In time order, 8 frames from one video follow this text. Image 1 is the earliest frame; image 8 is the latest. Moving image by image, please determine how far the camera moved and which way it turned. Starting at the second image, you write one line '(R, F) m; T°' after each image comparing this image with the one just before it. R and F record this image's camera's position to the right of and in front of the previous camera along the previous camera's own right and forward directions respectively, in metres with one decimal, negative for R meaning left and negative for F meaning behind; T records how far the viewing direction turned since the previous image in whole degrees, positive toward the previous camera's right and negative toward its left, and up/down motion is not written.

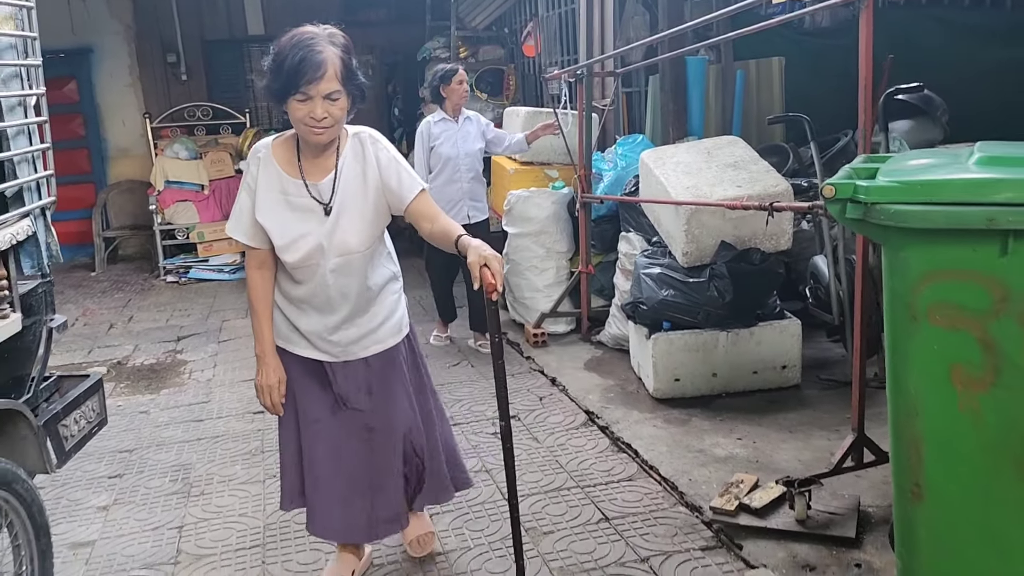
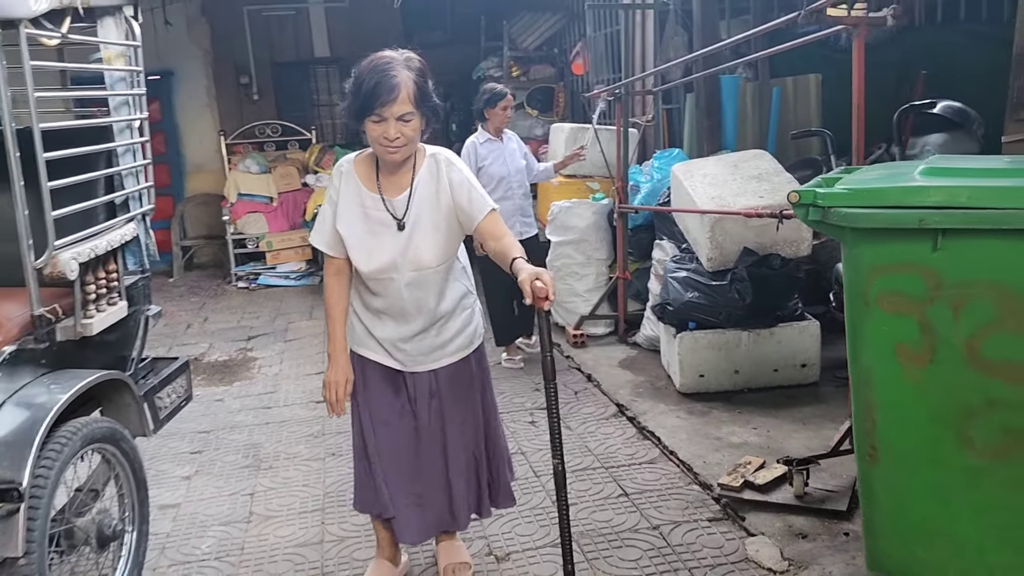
(+0.1, -0.4) m; -4°
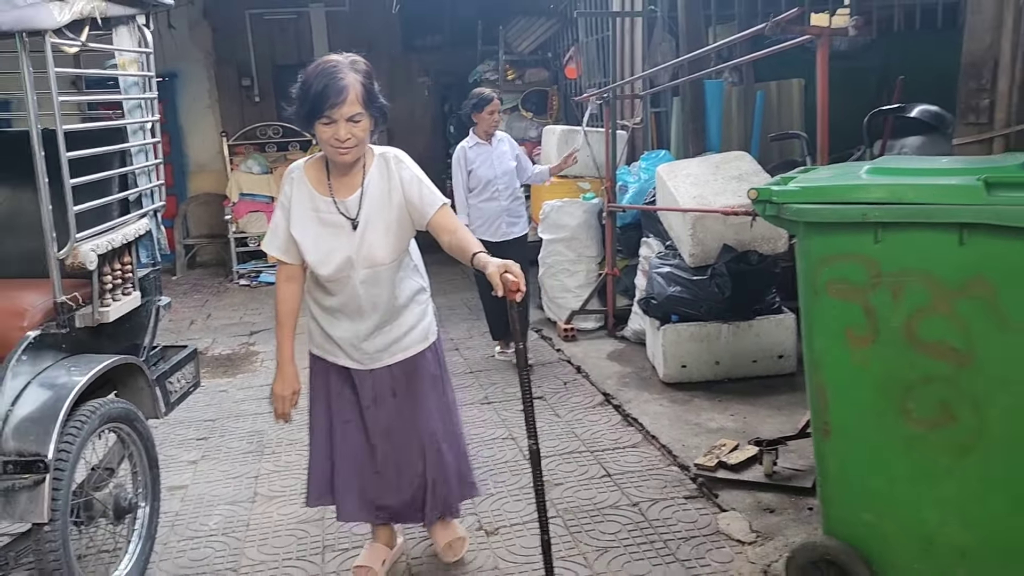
(0.0, -0.2) m; 0°
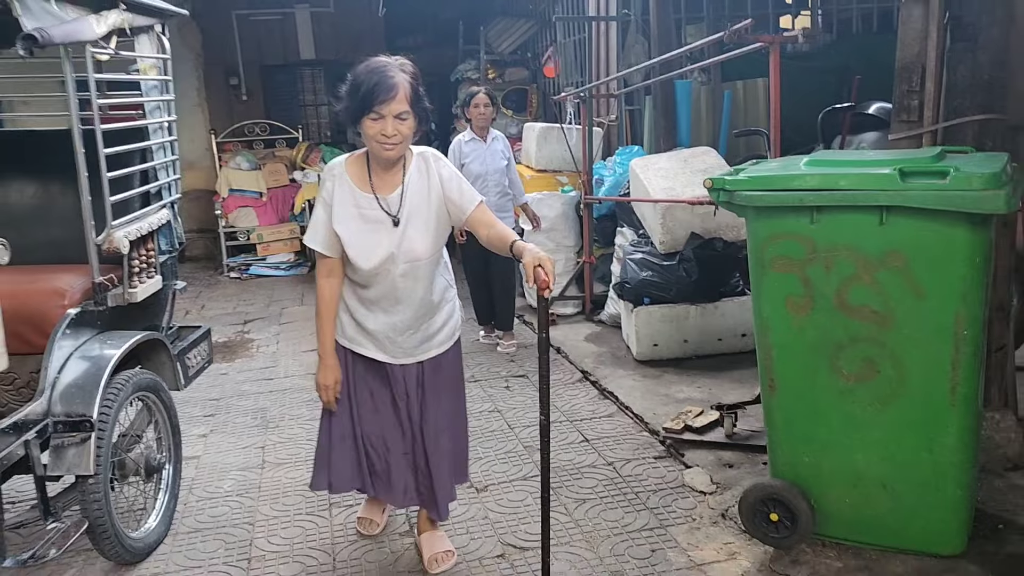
(0.0, -0.3) m; +1°
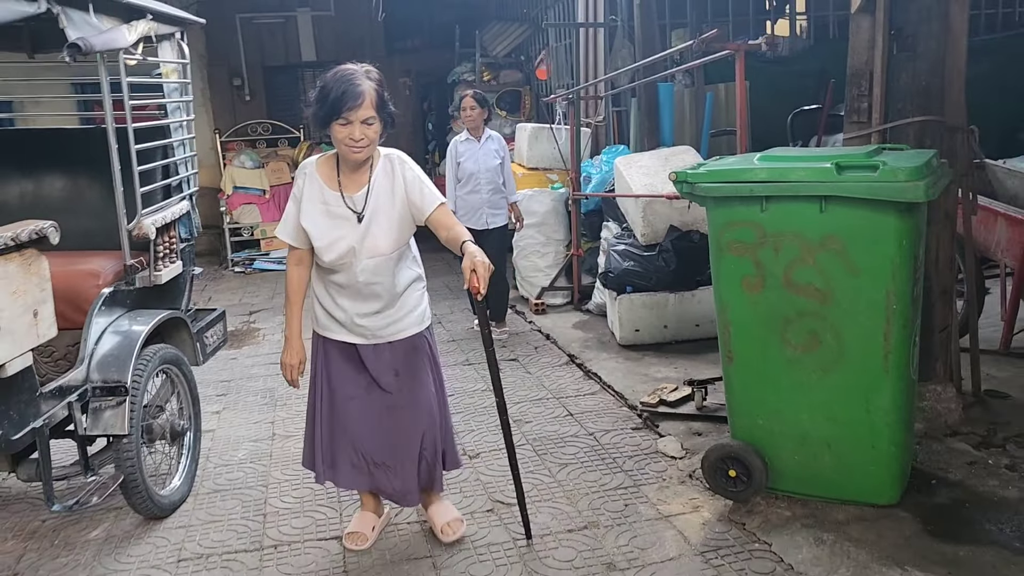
(0.0, -0.3) m; 0°
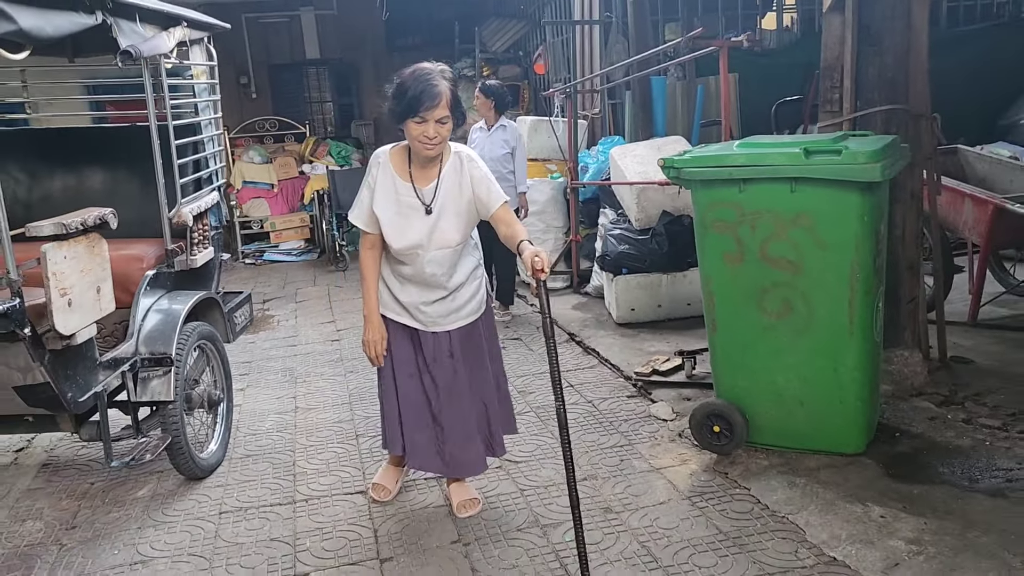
(0.0, -0.3) m; 0°
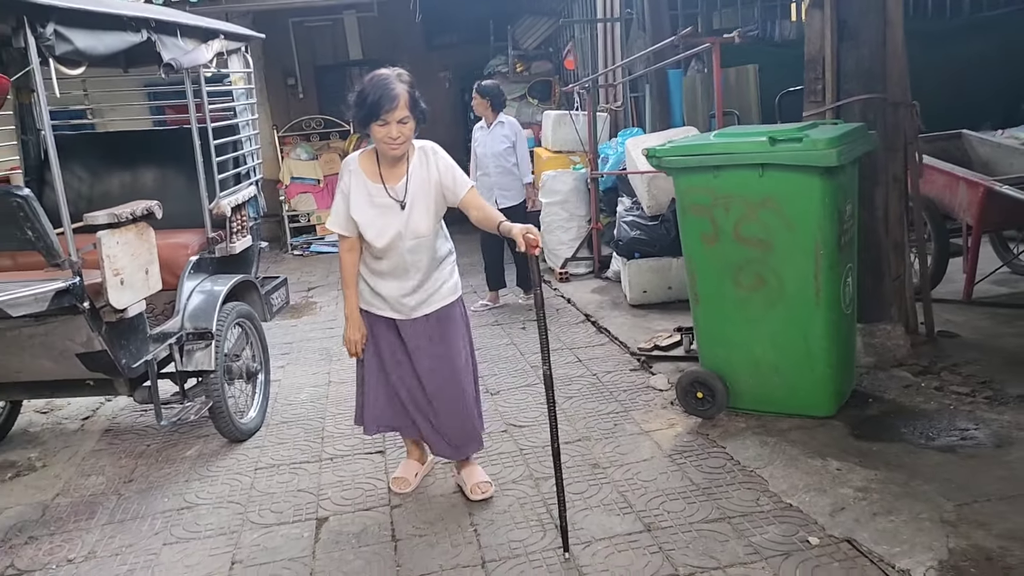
(+0.2, -0.3) m; -4°
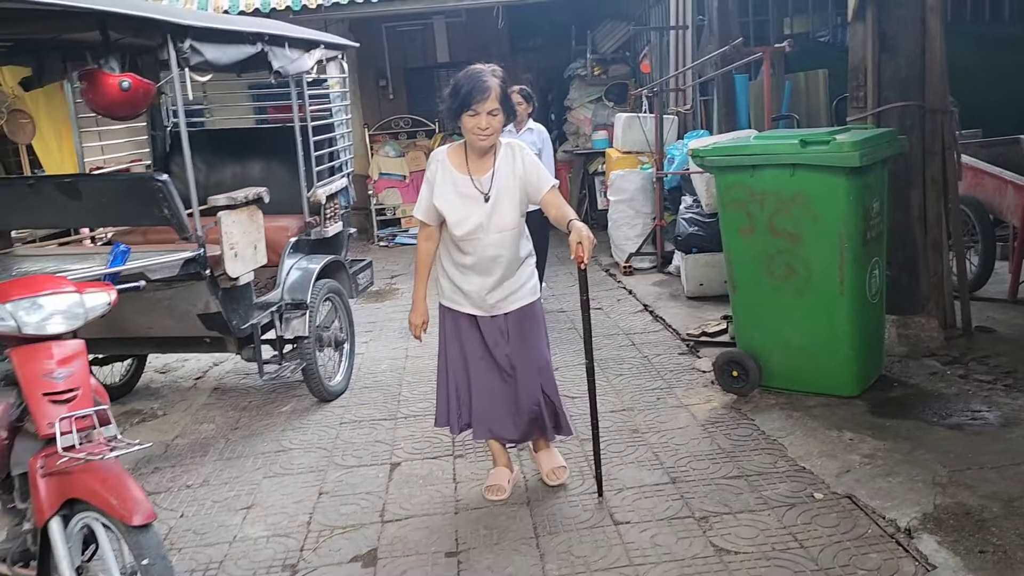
(+0.1, -0.5) m; -6°
